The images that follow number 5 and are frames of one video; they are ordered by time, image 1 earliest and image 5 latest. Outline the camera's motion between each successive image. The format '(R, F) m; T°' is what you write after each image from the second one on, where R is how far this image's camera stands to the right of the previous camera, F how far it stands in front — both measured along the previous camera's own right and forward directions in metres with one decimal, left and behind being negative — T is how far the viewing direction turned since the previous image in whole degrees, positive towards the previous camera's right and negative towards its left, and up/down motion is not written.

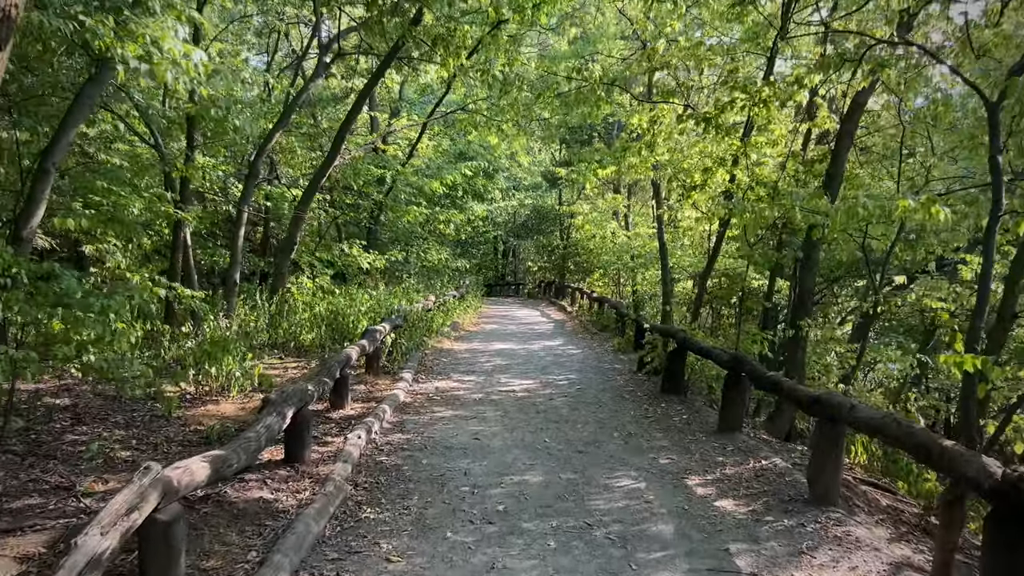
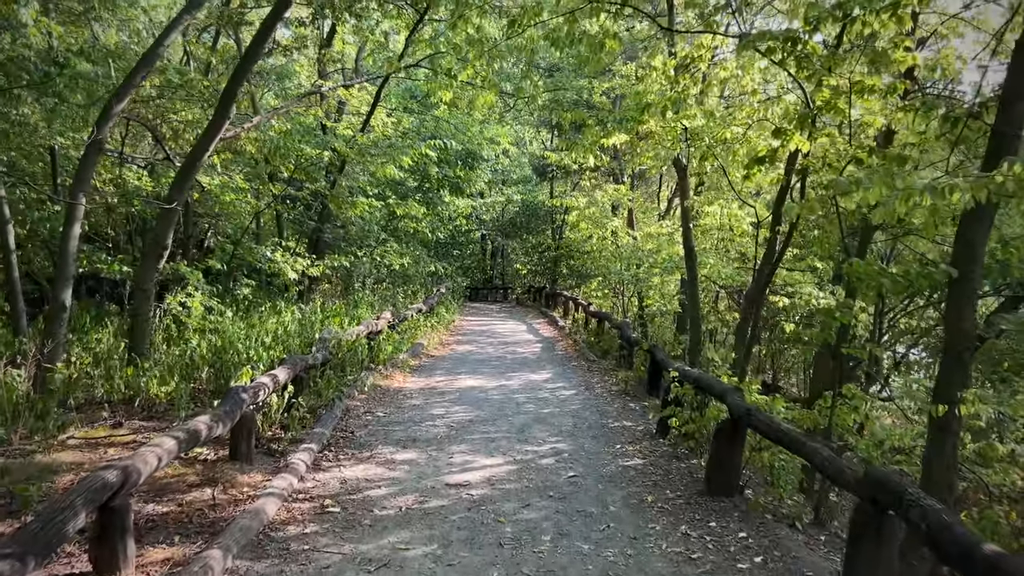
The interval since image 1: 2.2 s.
(+0.3, +2.9) m; 0°
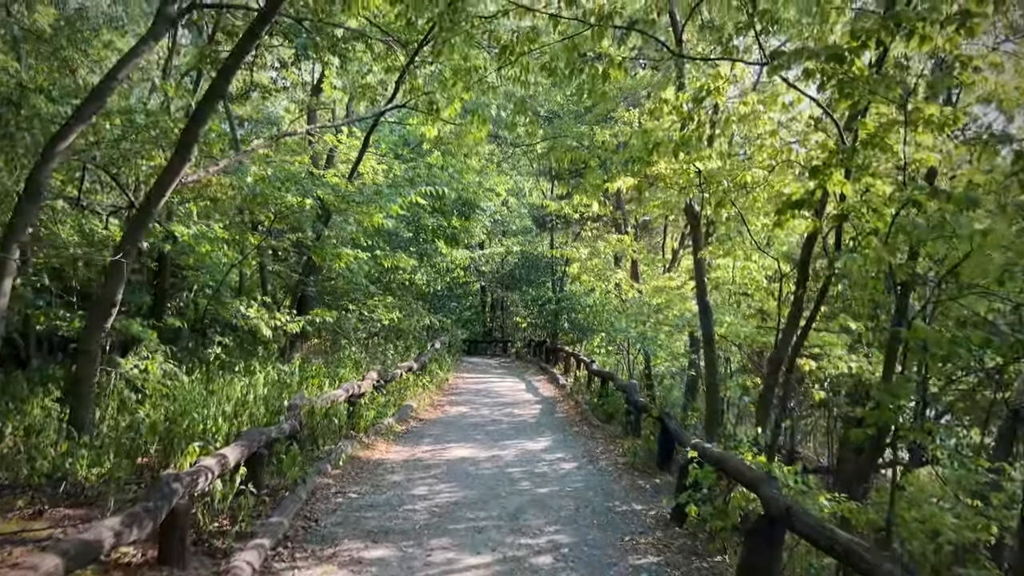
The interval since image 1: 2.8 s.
(+0.1, +0.8) m; 0°
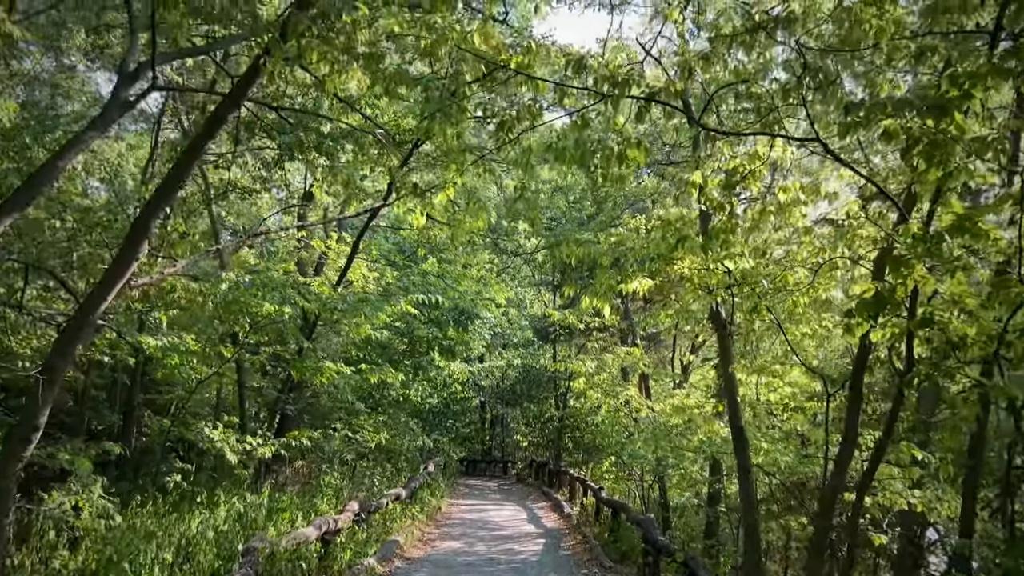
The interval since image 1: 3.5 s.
(0.0, +0.9) m; 0°
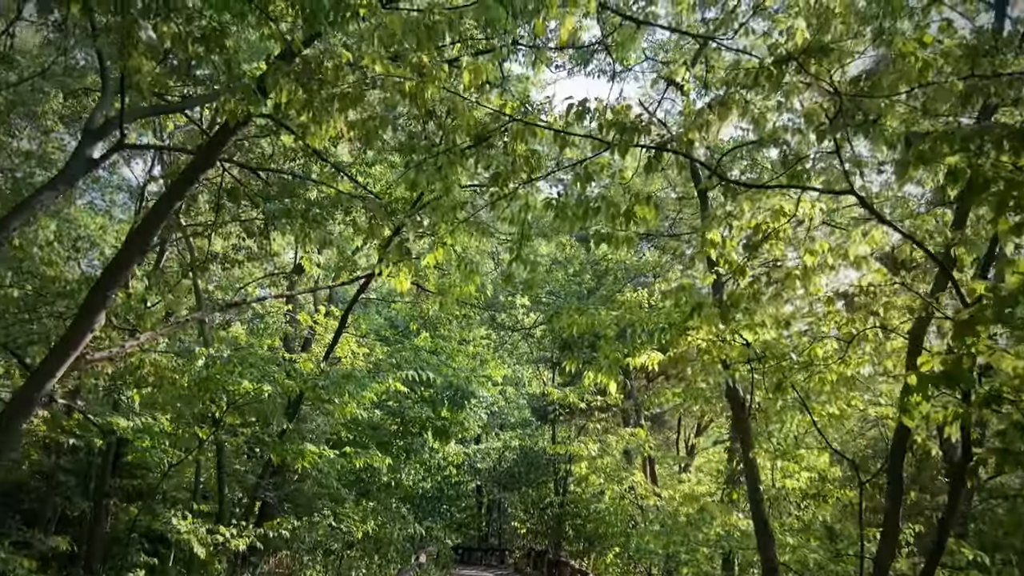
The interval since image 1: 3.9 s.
(0.0, +0.5) m; 0°
